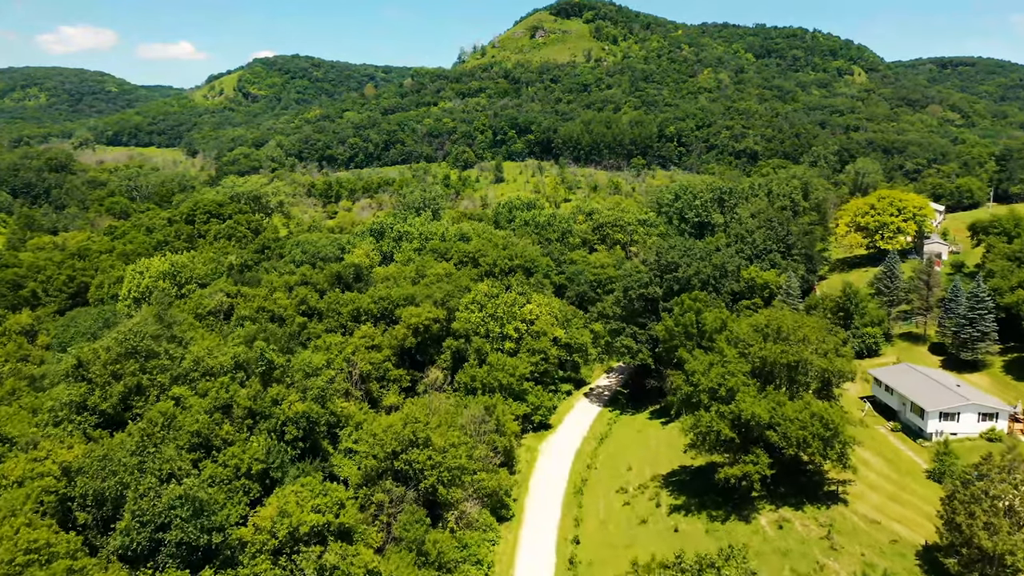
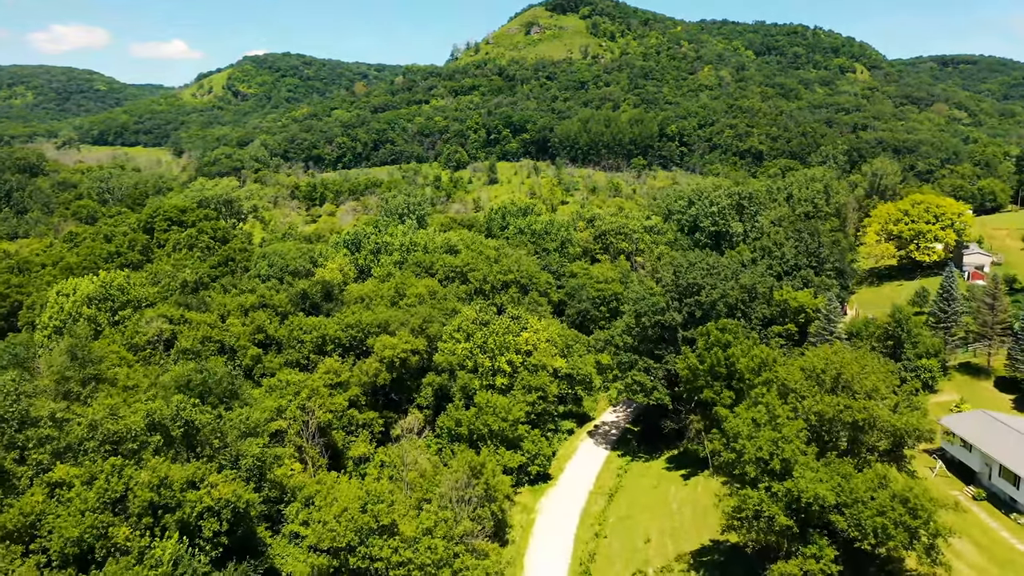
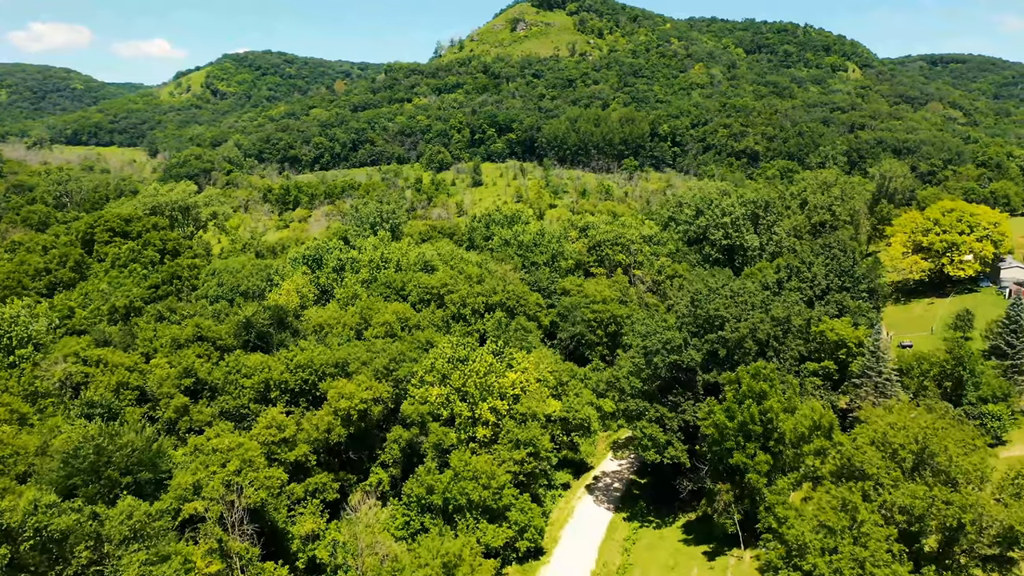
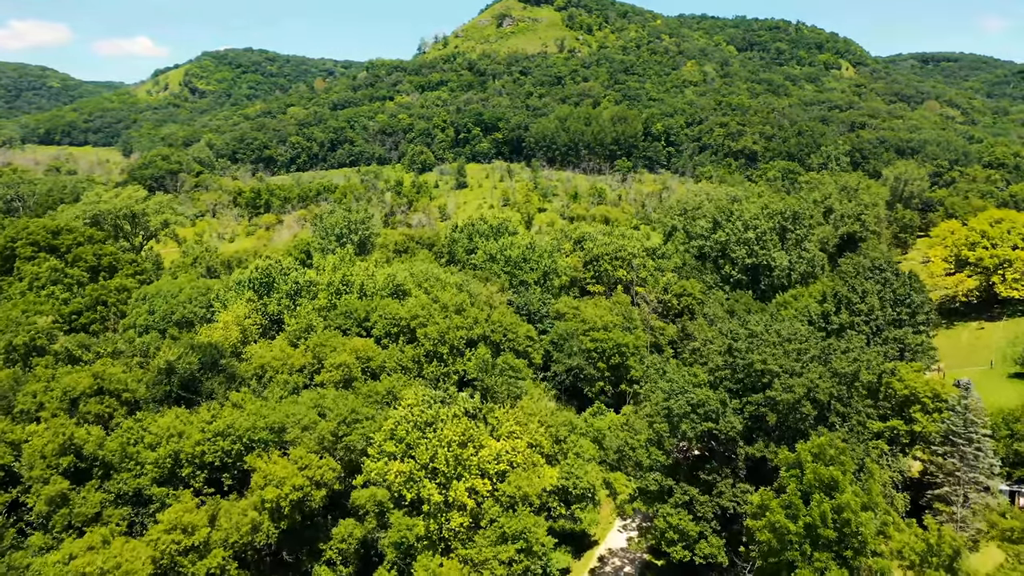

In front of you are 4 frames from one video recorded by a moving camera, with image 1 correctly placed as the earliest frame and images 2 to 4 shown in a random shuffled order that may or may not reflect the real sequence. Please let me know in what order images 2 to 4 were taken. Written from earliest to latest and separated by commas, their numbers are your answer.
2, 3, 4
